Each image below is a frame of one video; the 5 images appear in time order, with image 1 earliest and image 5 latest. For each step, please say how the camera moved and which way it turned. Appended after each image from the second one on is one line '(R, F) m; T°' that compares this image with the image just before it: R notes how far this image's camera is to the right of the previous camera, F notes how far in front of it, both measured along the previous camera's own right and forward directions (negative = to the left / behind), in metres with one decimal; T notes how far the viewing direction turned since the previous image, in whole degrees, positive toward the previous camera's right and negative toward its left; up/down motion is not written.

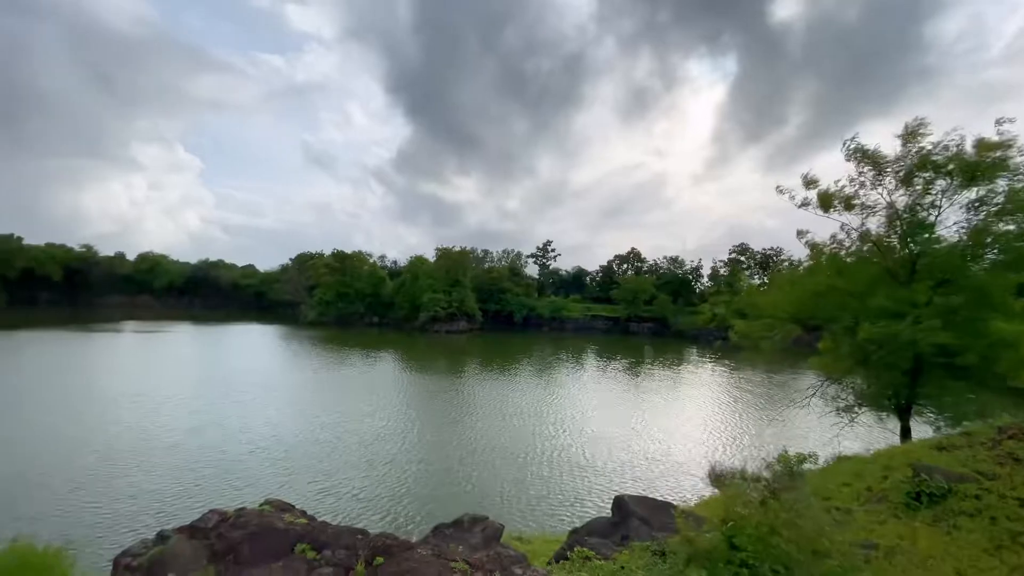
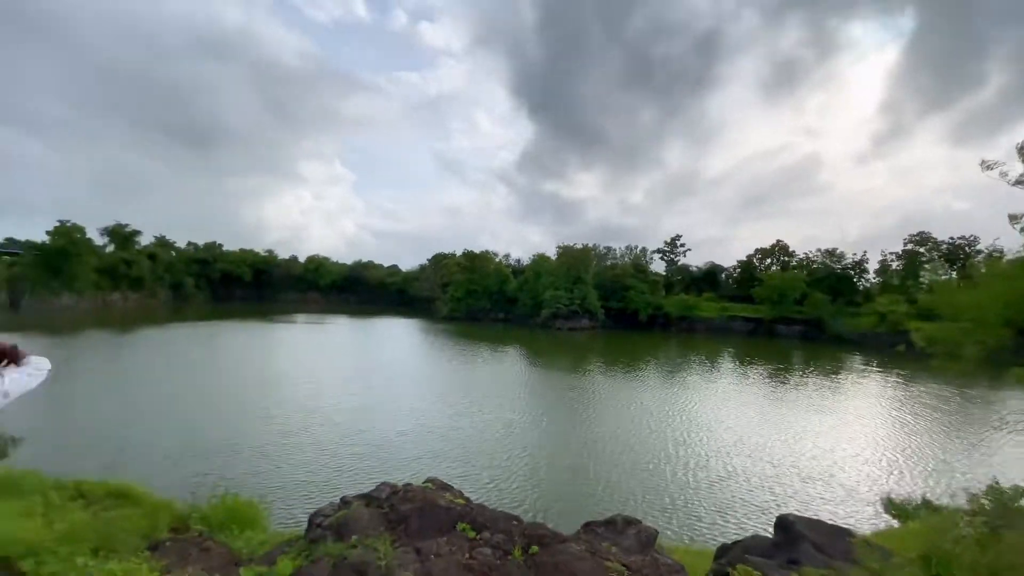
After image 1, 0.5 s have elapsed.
(-0.2, 0.0) m; -15°
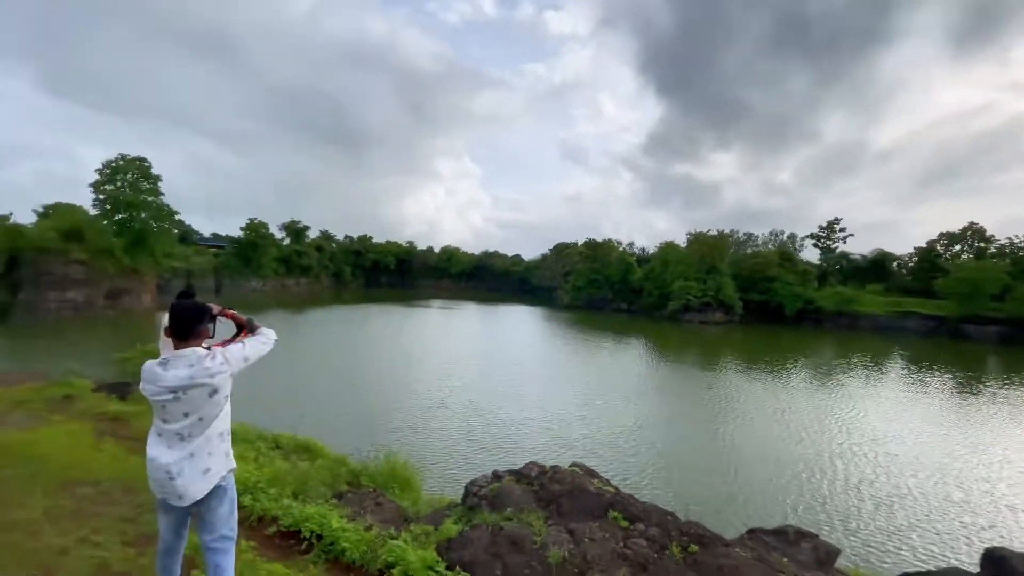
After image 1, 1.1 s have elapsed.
(-0.2, 0.0) m; -15°
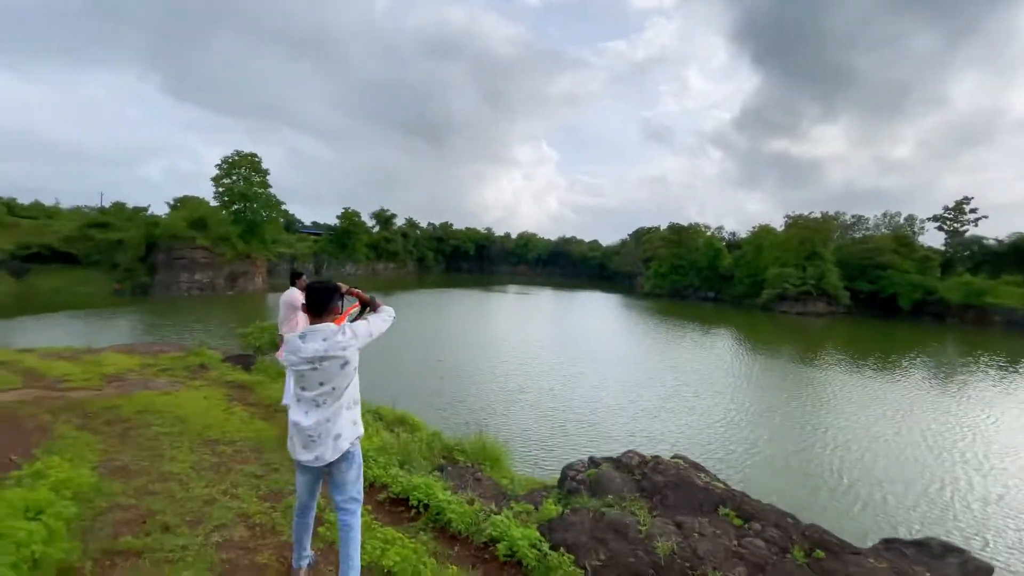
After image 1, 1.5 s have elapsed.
(-0.2, 0.0) m; -9°
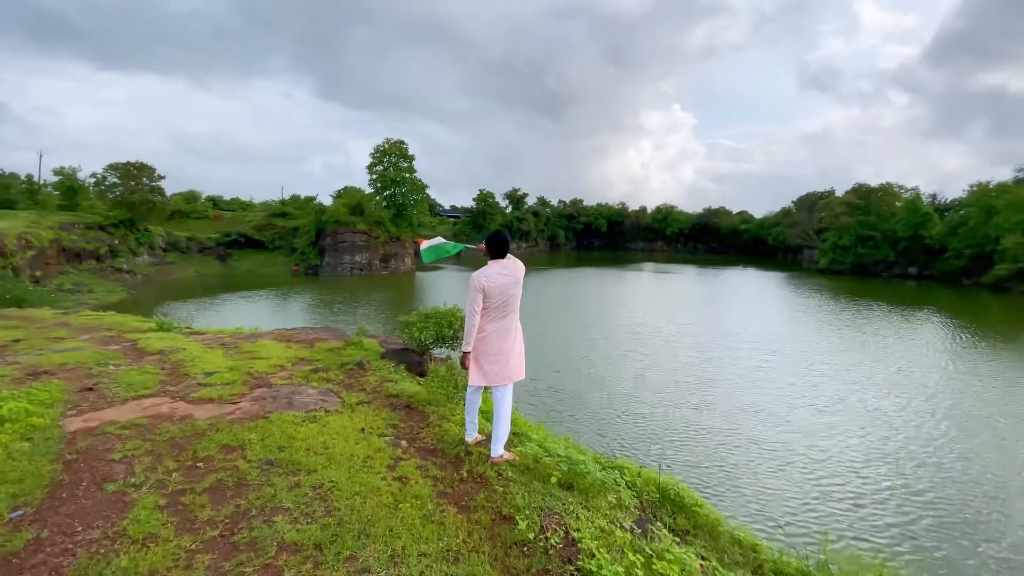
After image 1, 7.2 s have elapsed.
(-2.2, +3.5) m; -16°
